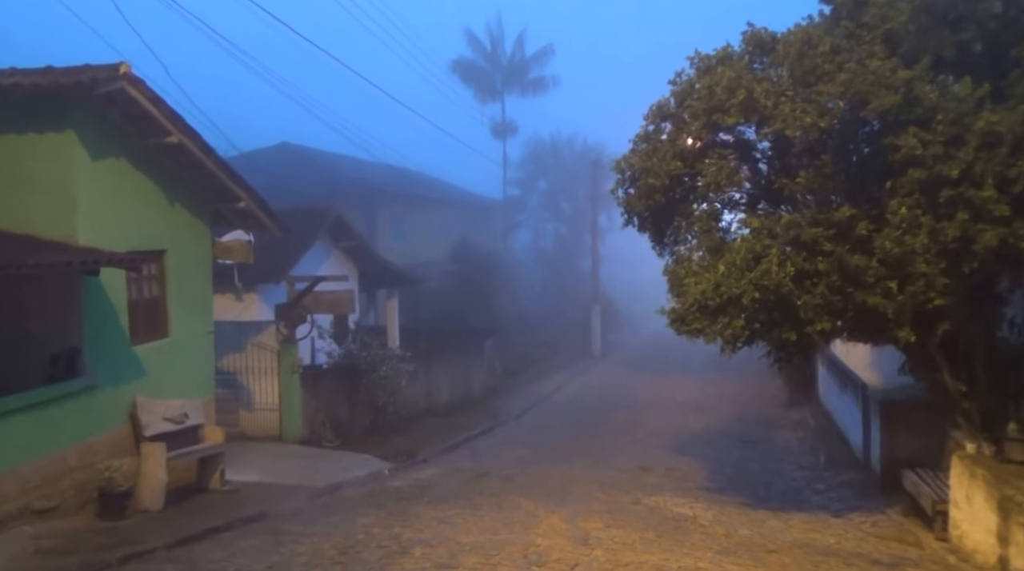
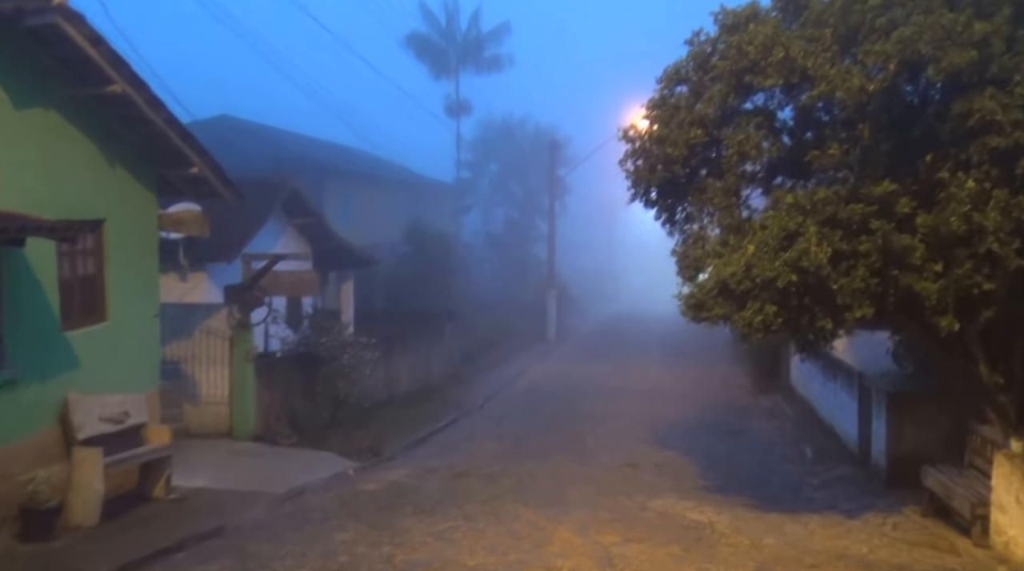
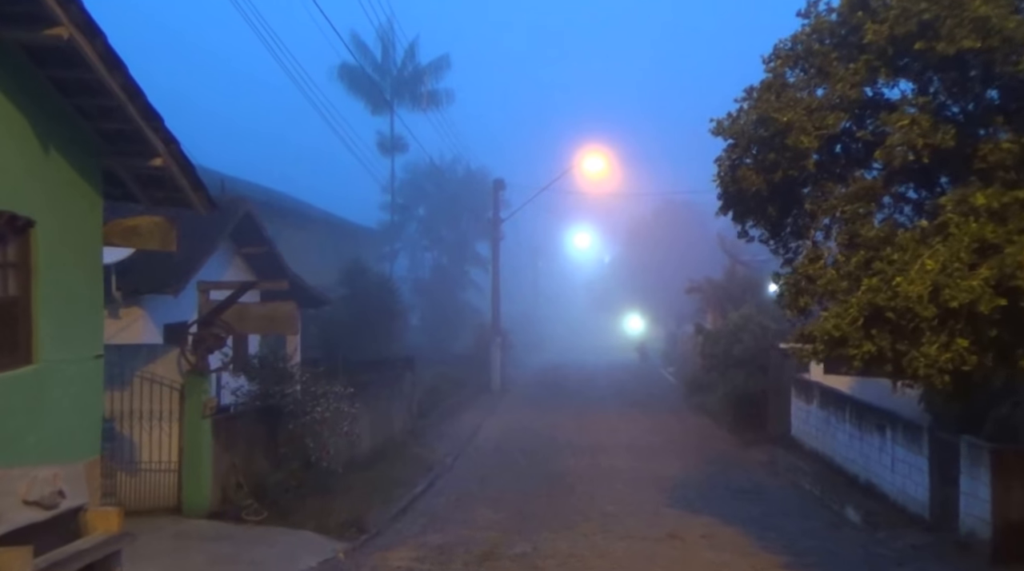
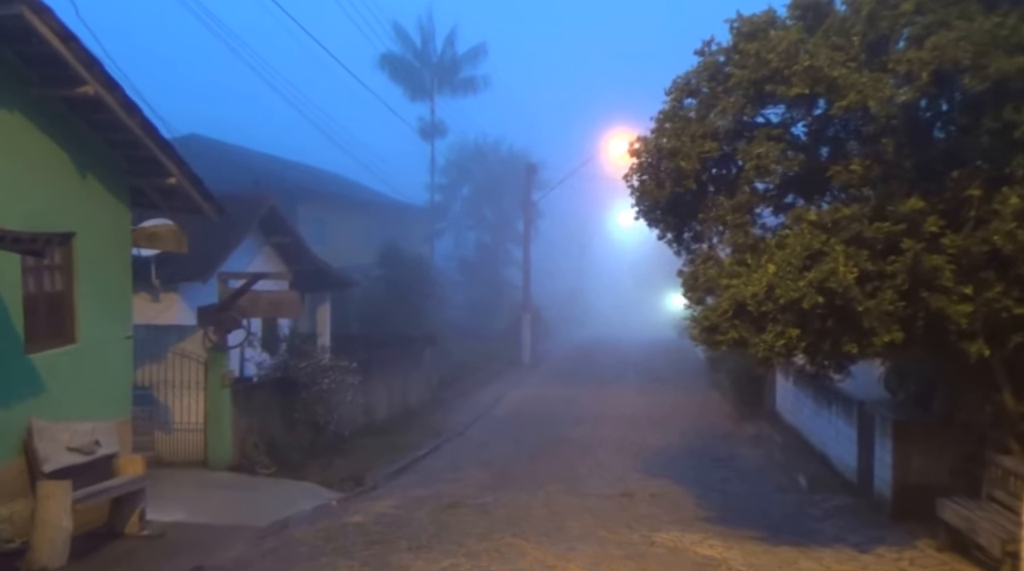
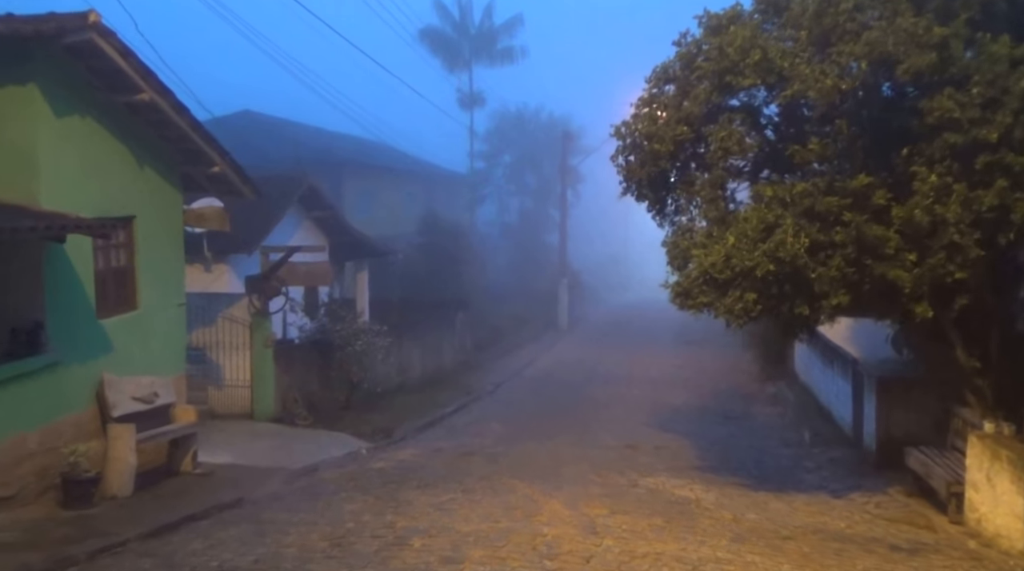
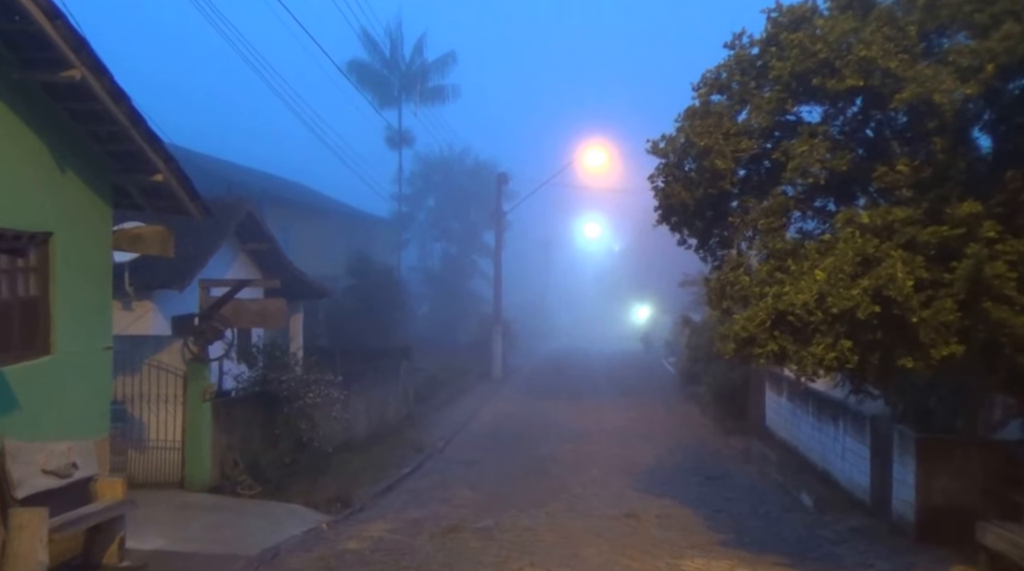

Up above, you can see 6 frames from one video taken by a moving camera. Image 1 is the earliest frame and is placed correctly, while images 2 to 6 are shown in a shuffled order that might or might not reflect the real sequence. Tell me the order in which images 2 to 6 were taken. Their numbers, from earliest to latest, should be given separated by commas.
5, 2, 4, 6, 3
